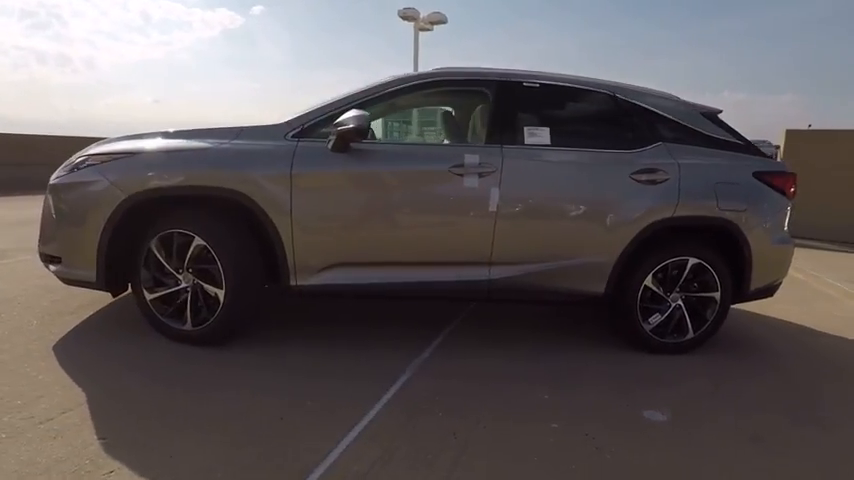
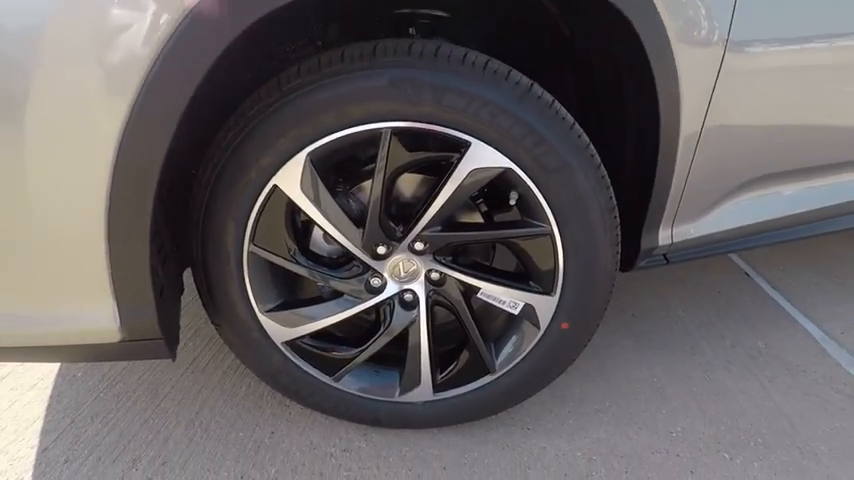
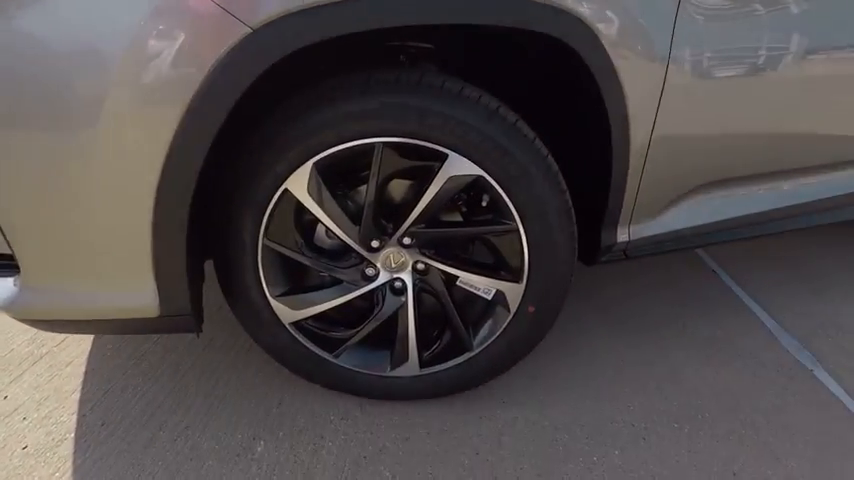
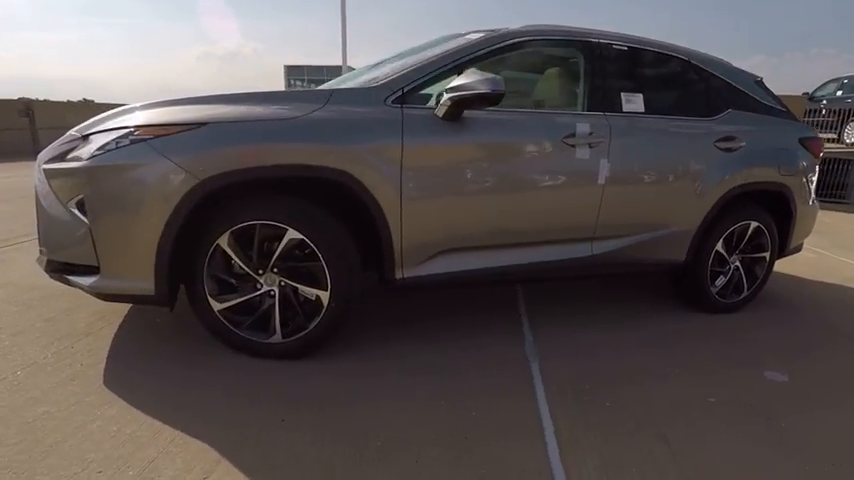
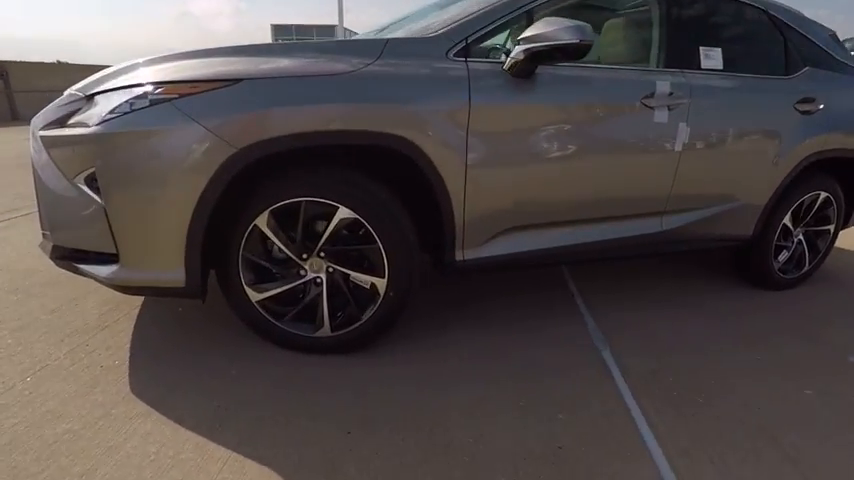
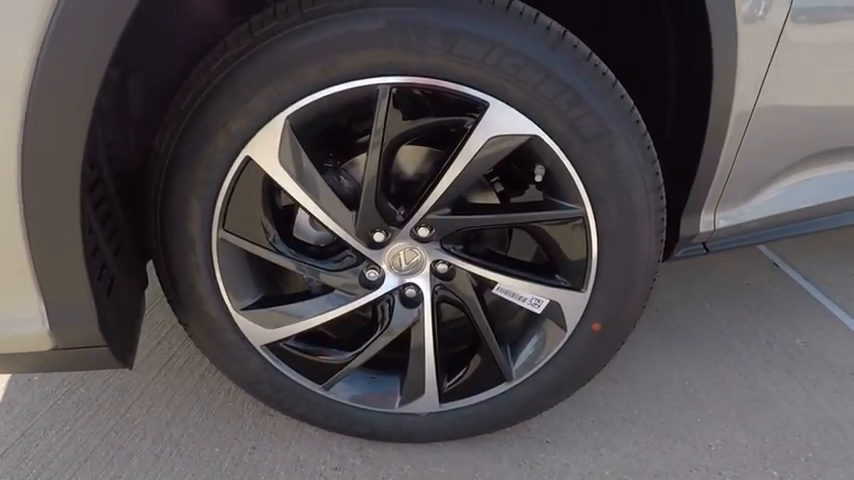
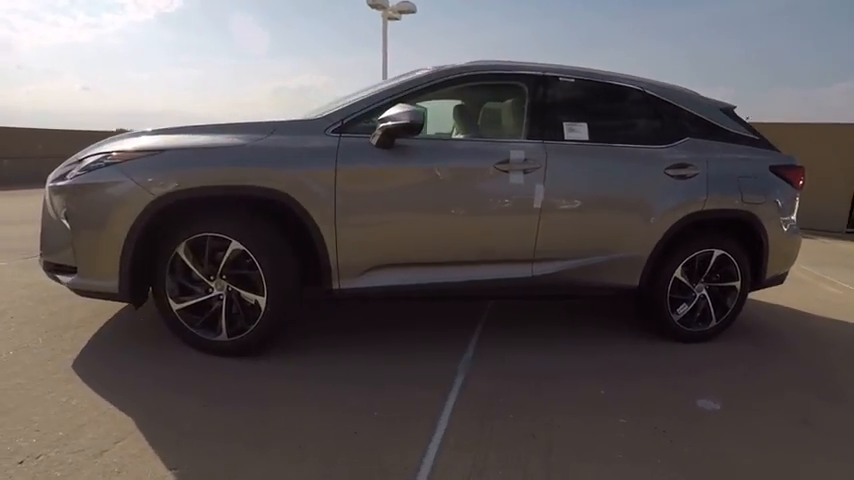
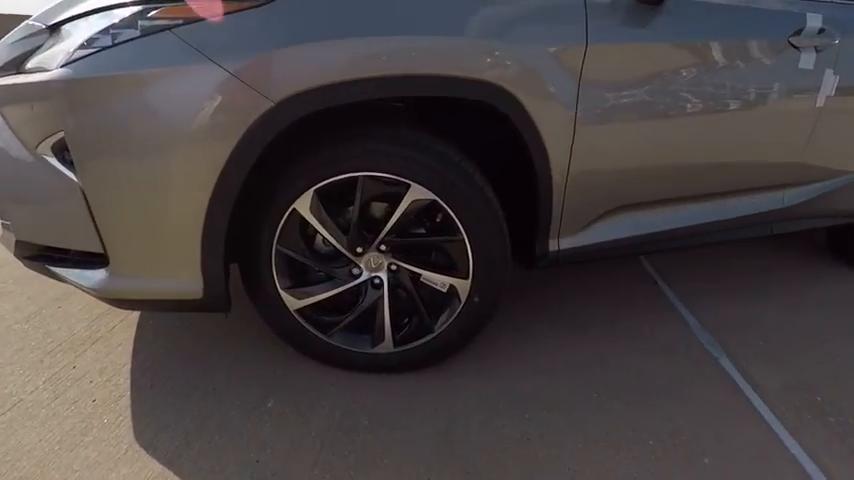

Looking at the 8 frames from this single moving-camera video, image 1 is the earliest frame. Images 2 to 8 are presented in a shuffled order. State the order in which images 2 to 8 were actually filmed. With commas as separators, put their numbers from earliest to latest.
7, 4, 5, 8, 3, 6, 2
